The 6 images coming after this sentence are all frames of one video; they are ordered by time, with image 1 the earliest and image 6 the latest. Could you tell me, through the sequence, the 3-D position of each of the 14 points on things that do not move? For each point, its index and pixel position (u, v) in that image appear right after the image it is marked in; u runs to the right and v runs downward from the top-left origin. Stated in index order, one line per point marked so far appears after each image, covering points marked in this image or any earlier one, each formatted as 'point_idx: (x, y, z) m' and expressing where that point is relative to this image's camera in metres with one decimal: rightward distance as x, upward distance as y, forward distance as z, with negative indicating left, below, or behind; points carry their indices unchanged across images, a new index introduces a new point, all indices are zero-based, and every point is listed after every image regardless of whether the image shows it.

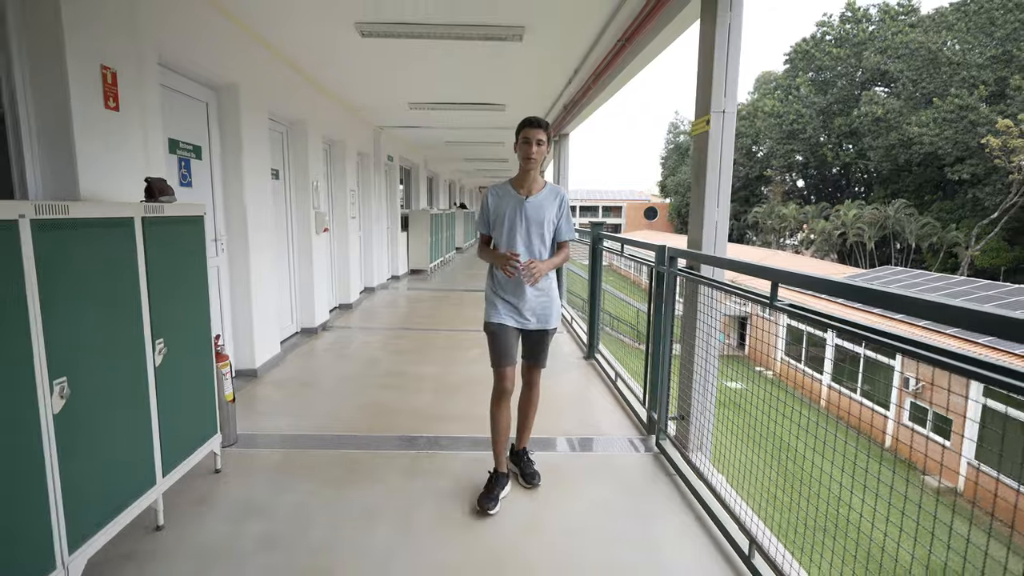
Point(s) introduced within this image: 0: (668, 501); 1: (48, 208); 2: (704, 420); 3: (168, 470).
0: (+0.7, -0.9, +2.4) m
1: (-1.3, +0.2, +1.5) m
2: (+0.9, -0.6, +2.4) m
3: (-1.3, -0.7, +2.1) m
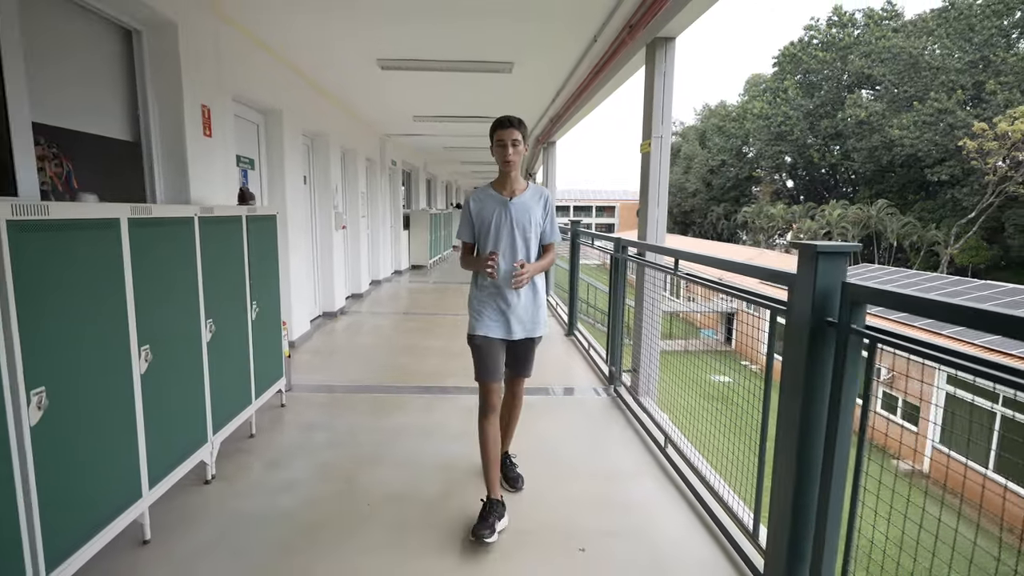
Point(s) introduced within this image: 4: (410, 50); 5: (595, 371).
0: (+0.6, -0.8, +3.2) m
1: (-1.3, +0.3, +2.3) m
2: (+0.8, -0.5, +3.2) m
3: (-1.4, -0.5, +2.9) m
4: (-0.8, +2.0, +4.3) m
5: (+0.7, -0.7, +4.2) m
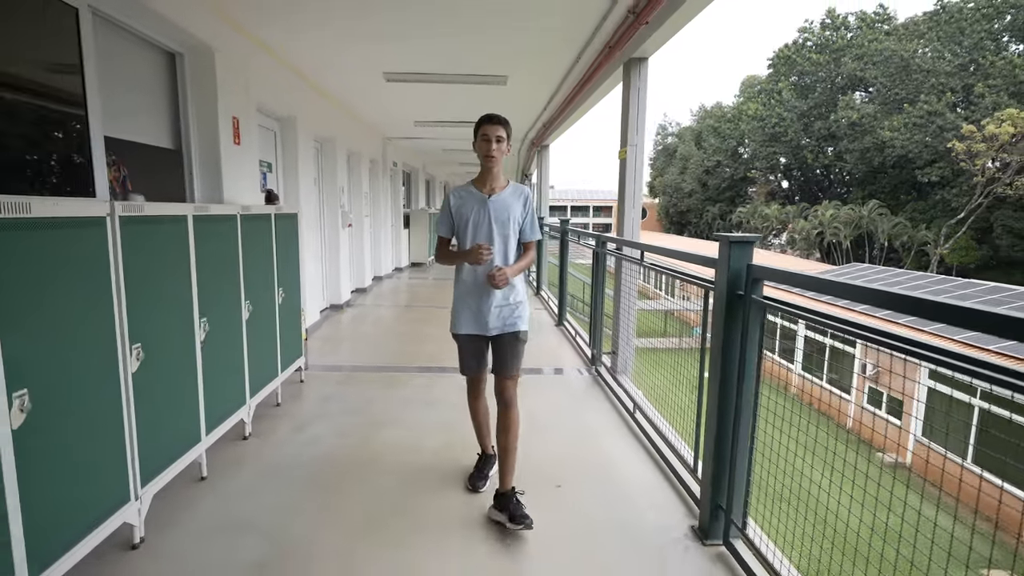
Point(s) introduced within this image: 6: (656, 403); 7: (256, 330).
0: (+0.6, -0.8, +3.6) m
1: (-1.4, +0.4, +2.7) m
2: (+0.8, -0.4, +3.6) m
3: (-1.4, -0.5, +3.3) m
4: (-0.9, +2.1, +4.7) m
5: (+0.6, -0.6, +4.6) m
6: (+0.8, -0.6, +2.9) m
7: (-1.4, -0.2, +2.9) m
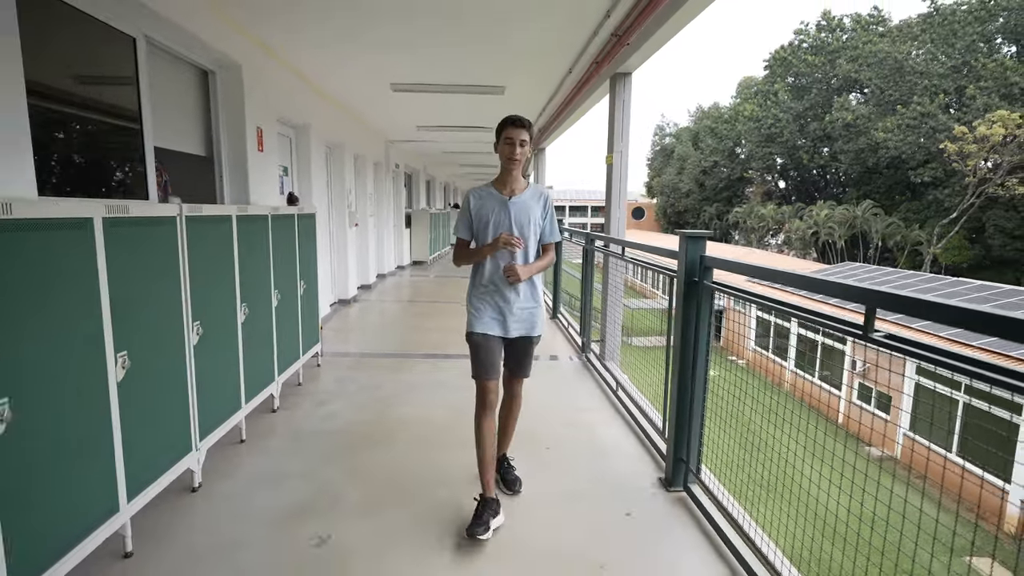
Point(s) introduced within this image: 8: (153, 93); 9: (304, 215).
0: (+0.5, -0.7, +4.0) m
1: (-1.4, +0.5, +3.1) m
2: (+0.8, -0.4, +4.0) m
3: (-1.5, -0.4, +3.7) m
4: (-0.9, +2.1, +5.1) m
5: (+0.6, -0.5, +5.0) m
6: (+0.8, -0.6, +3.3) m
7: (-1.4, -0.2, +3.2) m
8: (-2.1, +1.1, +3.0) m
9: (-1.4, +0.5, +3.6) m
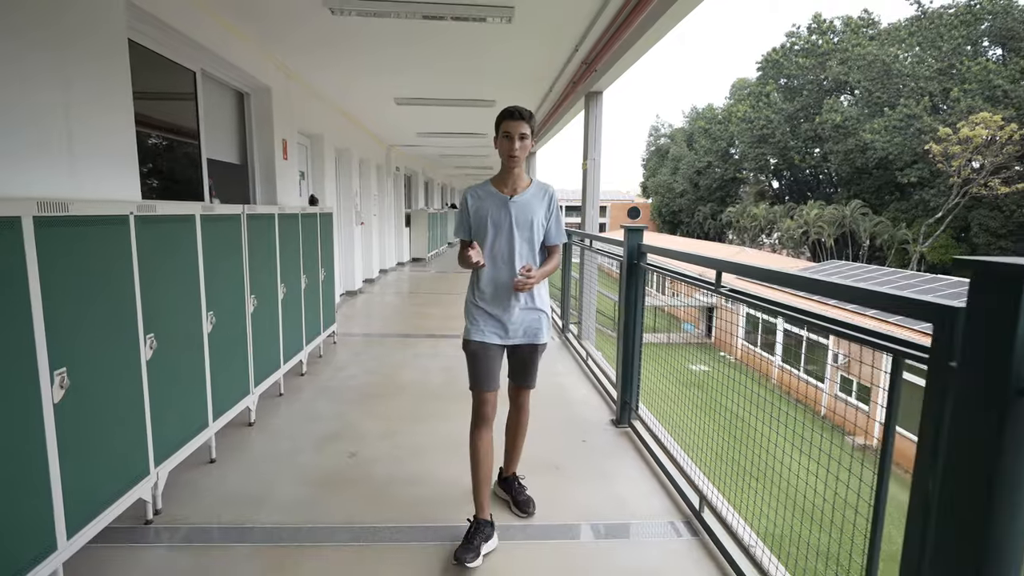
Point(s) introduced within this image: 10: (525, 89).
0: (+0.4, -0.6, +4.6) m
1: (-1.5, +0.6, +3.7) m
2: (+0.7, -0.3, +4.7) m
3: (-1.6, -0.3, +4.3) m
4: (-1.0, +2.2, +5.8) m
5: (+0.5, -0.4, +5.6) m
6: (+0.7, -0.5, +3.9) m
7: (-1.5, -0.1, +3.9) m
8: (-2.2, +1.2, +3.6) m
9: (-1.5, +0.6, +4.2) m
10: (+0.1, +2.3, +6.0) m
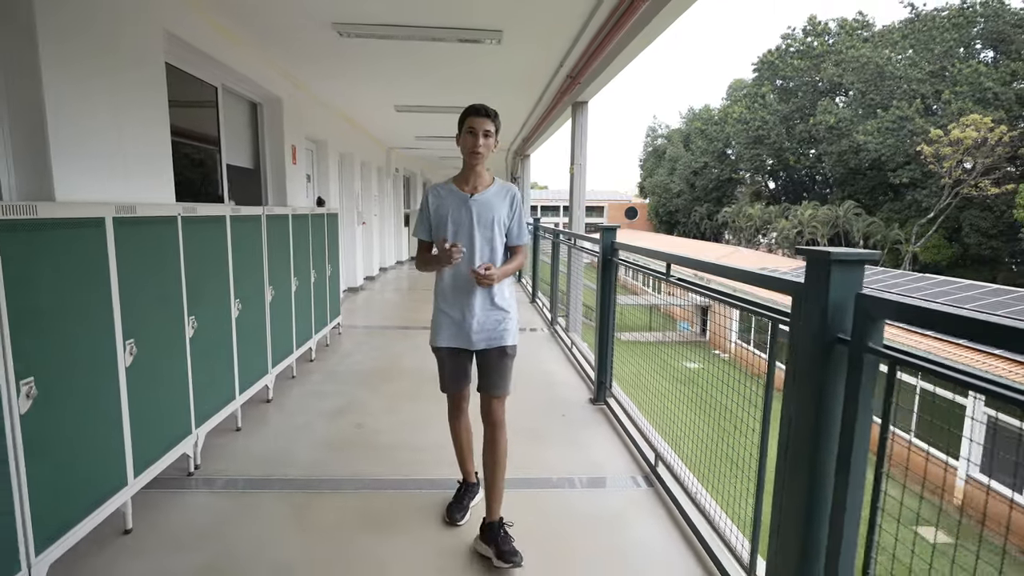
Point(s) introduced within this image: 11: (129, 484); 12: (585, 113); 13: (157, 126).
0: (+0.4, -0.6, +5.0) m
1: (-1.6, +0.6, +4.1) m
2: (+0.6, -0.2, +5.0) m
3: (-1.6, -0.3, +4.7) m
4: (-1.1, +2.3, +6.1) m
5: (+0.4, -0.4, +6.0) m
6: (+0.6, -0.4, +4.3) m
7: (-1.6, 0.0, +4.2) m
8: (-2.2, +1.3, +4.0) m
9: (-1.6, +0.7, +4.6) m
10: (+0.1, +2.4, +6.4) m
11: (-1.4, -0.7, +1.9) m
12: (+0.8, +1.9, +5.7) m
13: (-2.0, +0.9, +2.9) m
